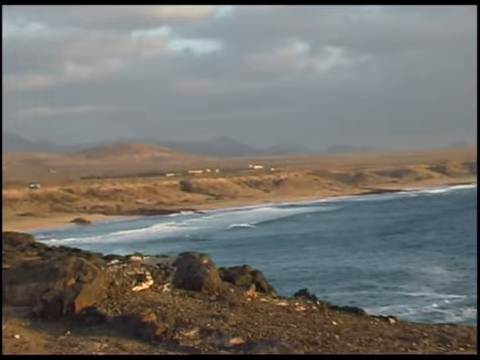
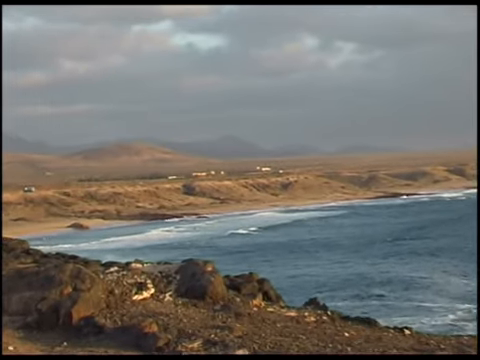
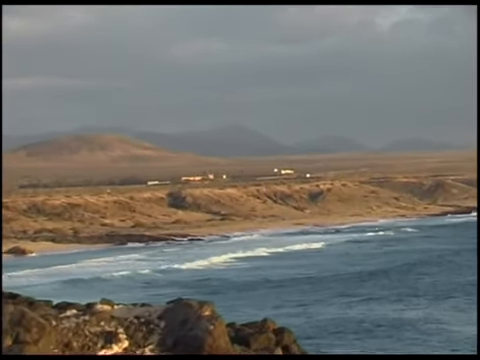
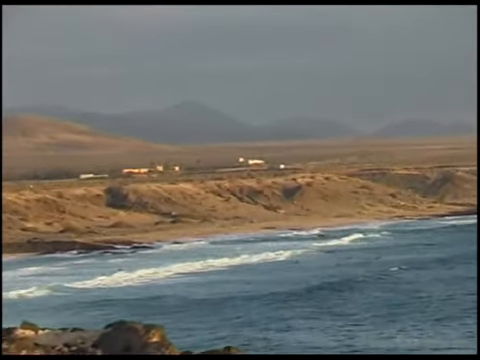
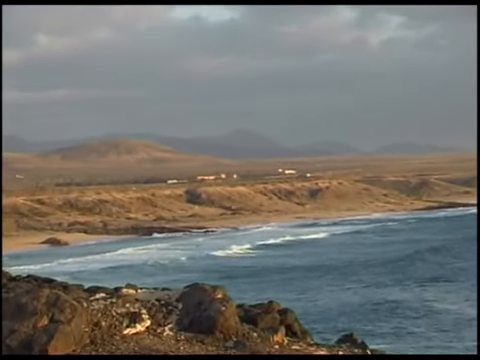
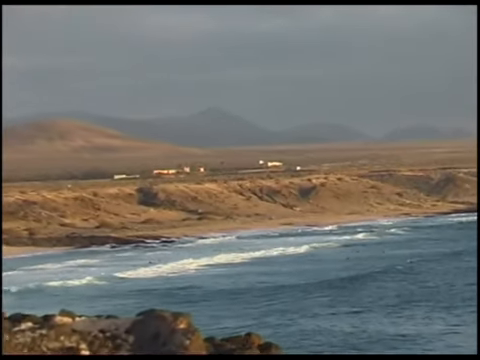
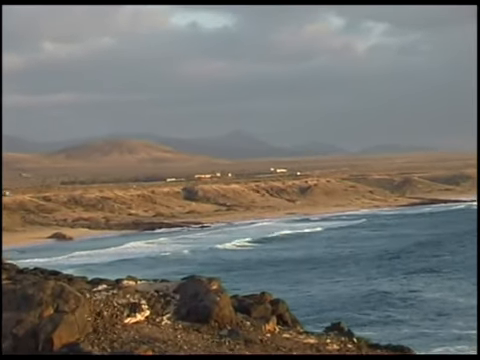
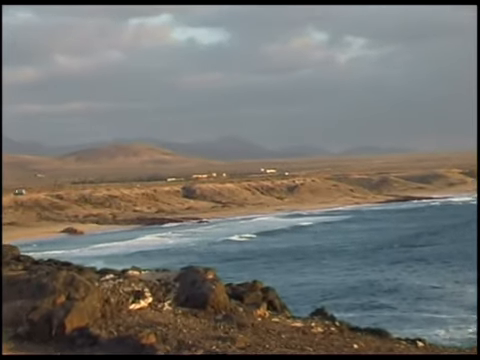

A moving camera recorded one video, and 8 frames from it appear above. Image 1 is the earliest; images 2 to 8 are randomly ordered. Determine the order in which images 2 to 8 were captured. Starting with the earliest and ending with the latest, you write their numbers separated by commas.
2, 8, 7, 5, 3, 6, 4
